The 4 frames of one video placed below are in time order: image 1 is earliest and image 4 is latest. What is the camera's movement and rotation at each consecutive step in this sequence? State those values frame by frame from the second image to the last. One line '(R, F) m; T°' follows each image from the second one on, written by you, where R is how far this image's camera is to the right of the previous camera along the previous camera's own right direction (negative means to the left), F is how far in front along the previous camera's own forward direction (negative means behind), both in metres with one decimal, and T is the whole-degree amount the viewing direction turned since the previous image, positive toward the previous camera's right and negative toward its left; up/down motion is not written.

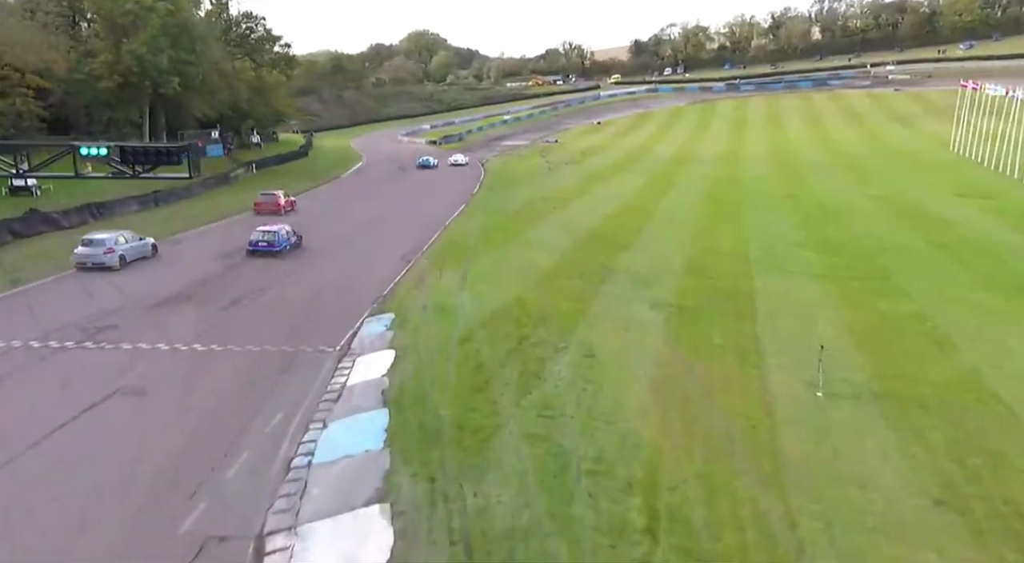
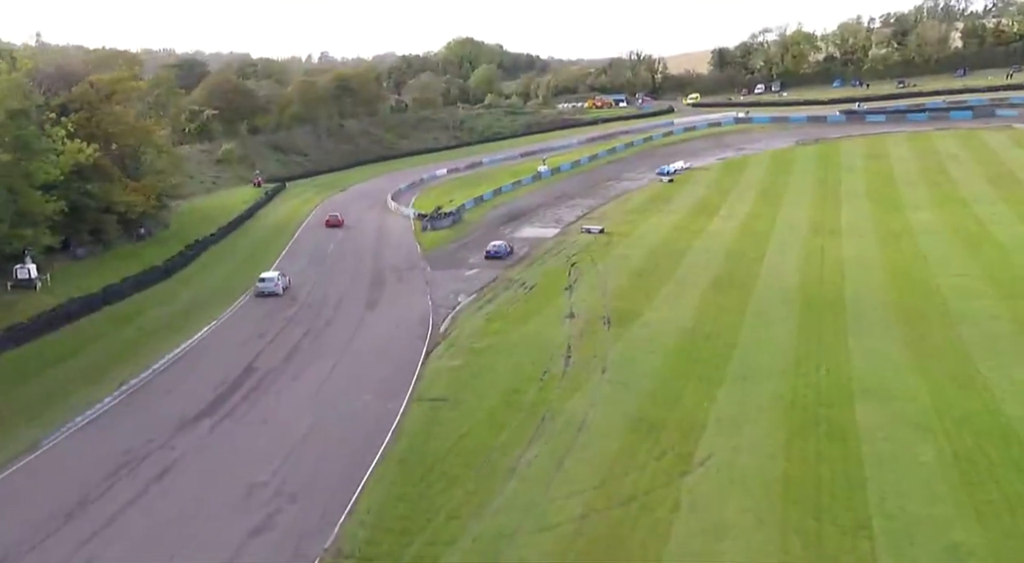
(+2.7, +25.5) m; -5°
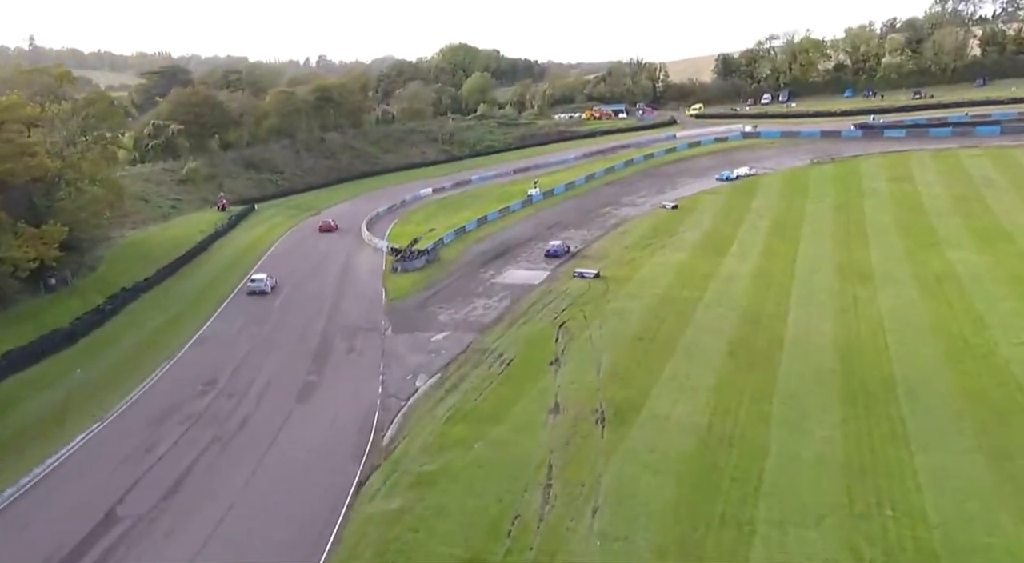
(+0.9, +6.0) m; 0°
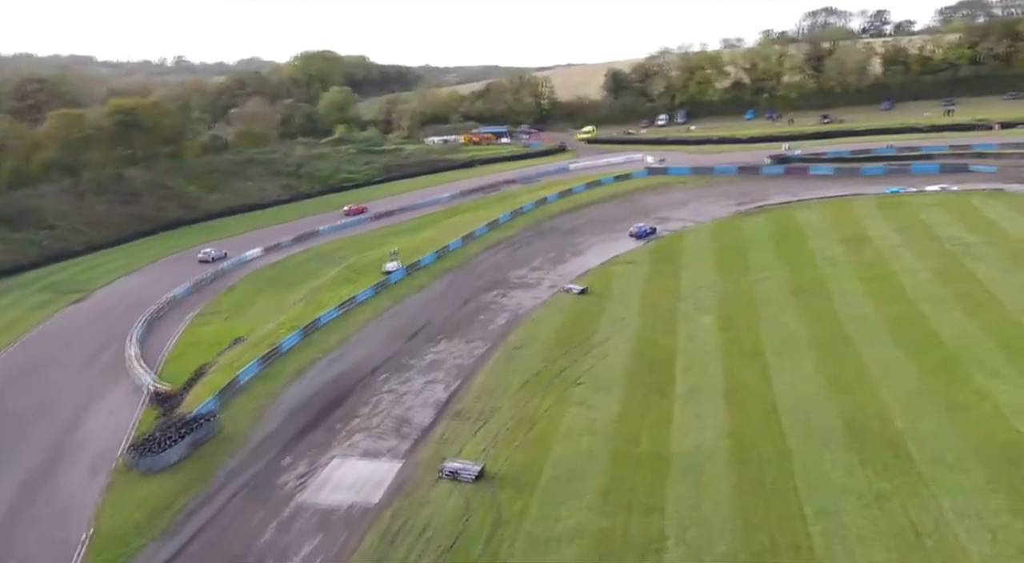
(+2.0, +15.9) m; +9°
